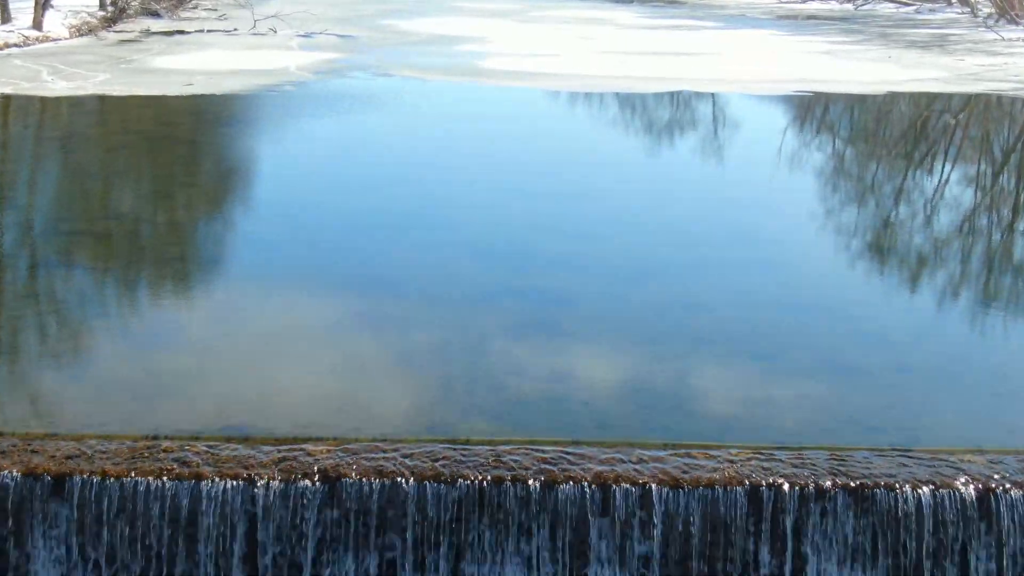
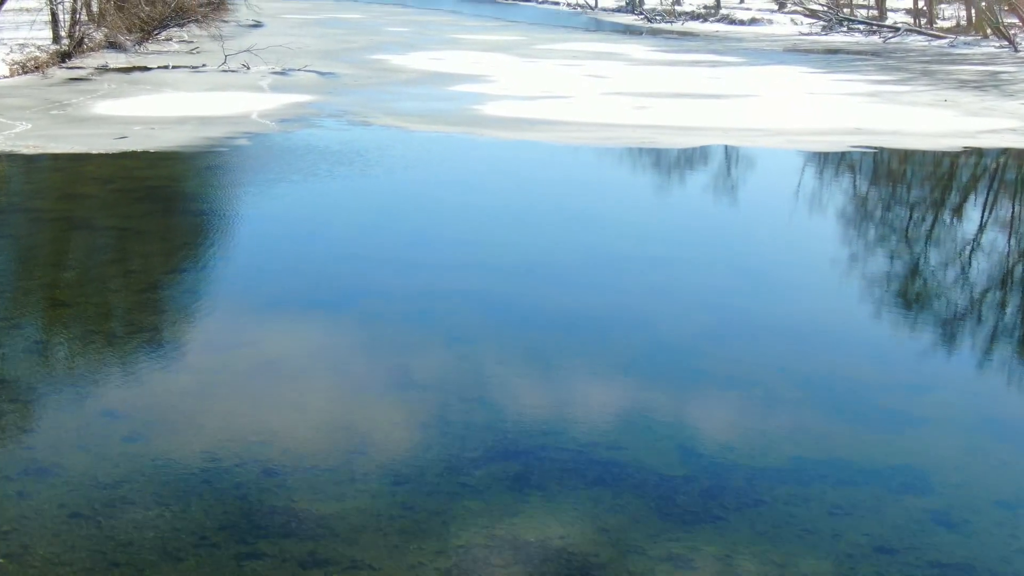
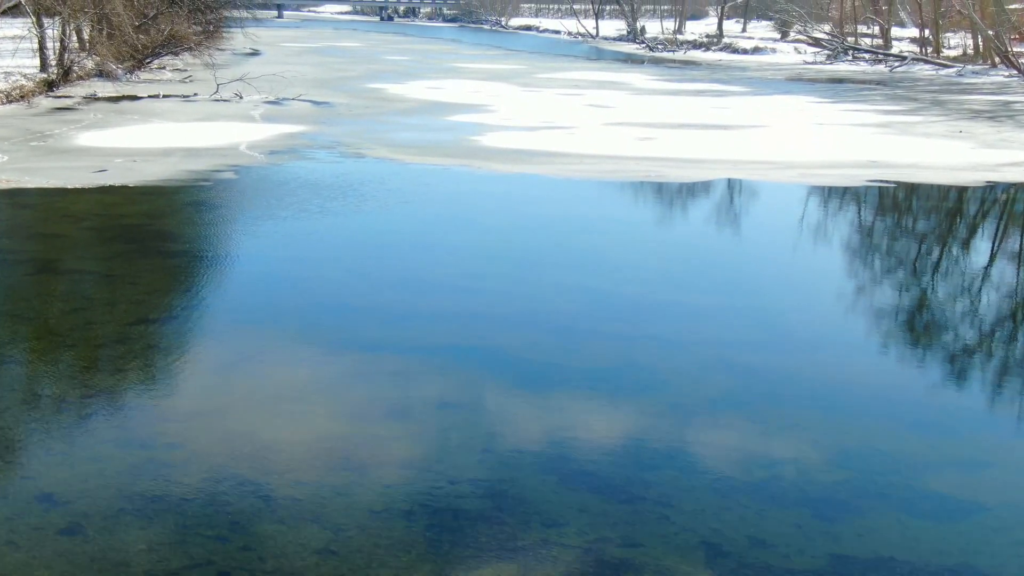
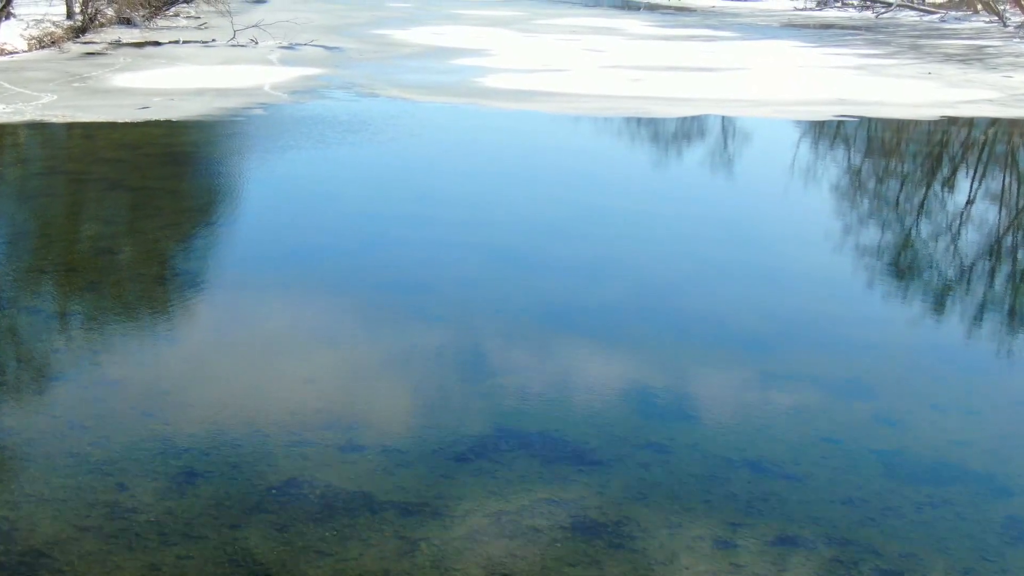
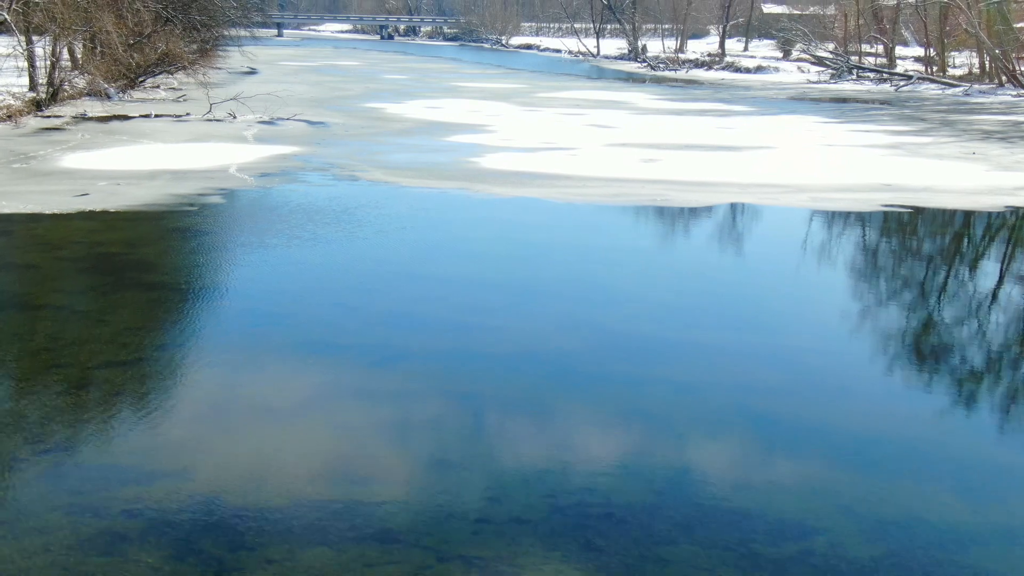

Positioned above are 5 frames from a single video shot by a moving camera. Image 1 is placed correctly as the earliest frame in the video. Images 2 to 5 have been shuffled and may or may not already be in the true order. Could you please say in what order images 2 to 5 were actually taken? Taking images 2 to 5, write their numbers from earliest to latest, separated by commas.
4, 2, 3, 5
